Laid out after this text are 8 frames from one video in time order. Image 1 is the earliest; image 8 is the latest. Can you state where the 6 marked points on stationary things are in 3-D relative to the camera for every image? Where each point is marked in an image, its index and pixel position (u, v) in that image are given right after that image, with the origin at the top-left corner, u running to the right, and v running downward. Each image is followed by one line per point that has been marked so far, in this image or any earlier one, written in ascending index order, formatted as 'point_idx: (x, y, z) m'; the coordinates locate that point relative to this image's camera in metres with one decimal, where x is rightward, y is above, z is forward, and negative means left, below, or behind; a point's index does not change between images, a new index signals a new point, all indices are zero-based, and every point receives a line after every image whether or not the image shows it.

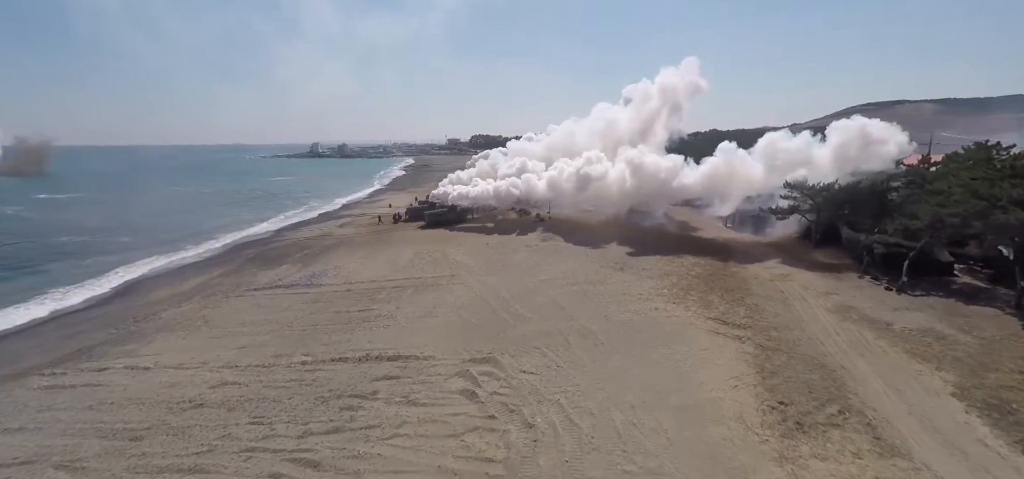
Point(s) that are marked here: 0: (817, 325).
0: (+10.4, -2.9, +13.3) m
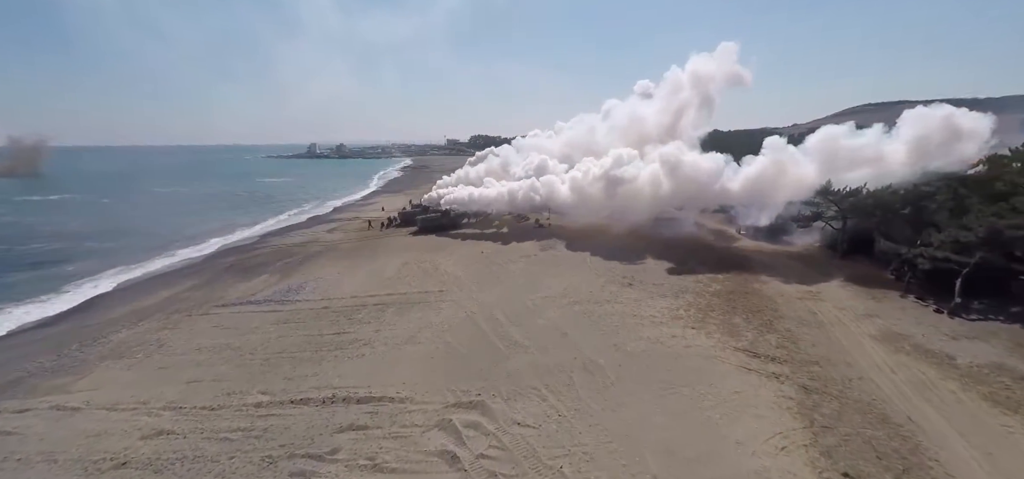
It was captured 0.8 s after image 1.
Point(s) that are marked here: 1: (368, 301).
0: (+10.2, -3.5, +11.3) m
1: (-6.3, -2.7, +17.2) m
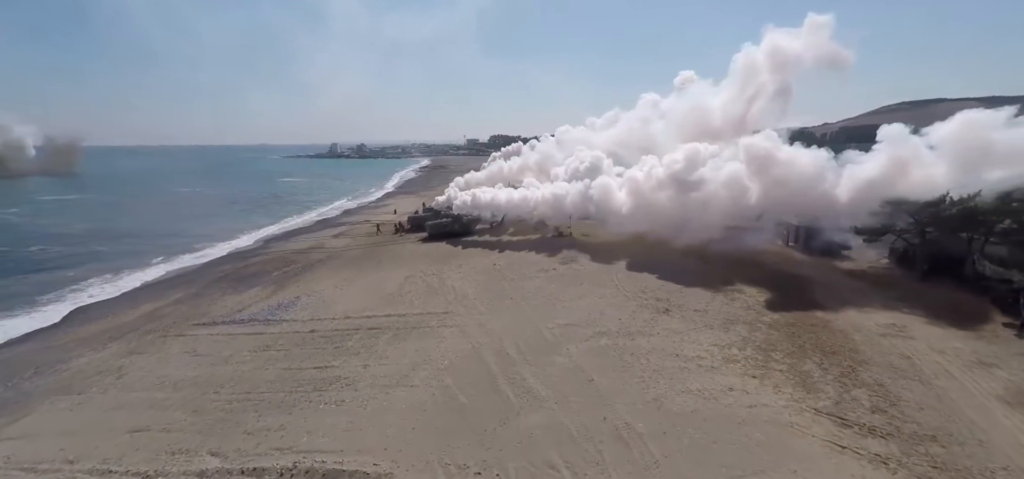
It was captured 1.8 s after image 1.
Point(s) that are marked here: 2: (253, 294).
0: (+10.5, -4.2, +8.4) m
1: (-5.8, -3.3, +15.0) m
2: (-12.9, -2.6, +19.5) m
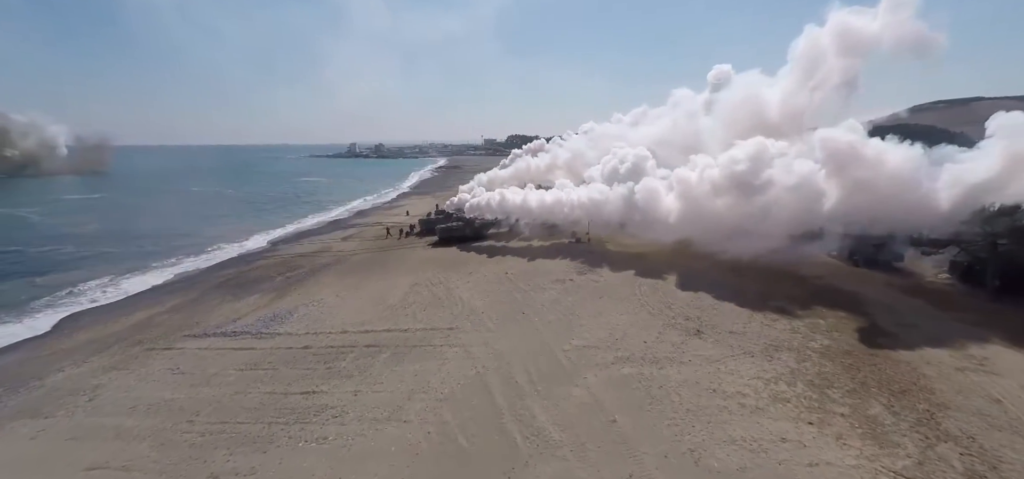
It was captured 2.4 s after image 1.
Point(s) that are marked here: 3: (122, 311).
0: (+10.6, -4.6, +6.4) m
1: (-5.4, -3.6, +13.7) m
2: (-12.3, -2.9, +18.5) m
3: (-17.6, -3.2, +17.6) m
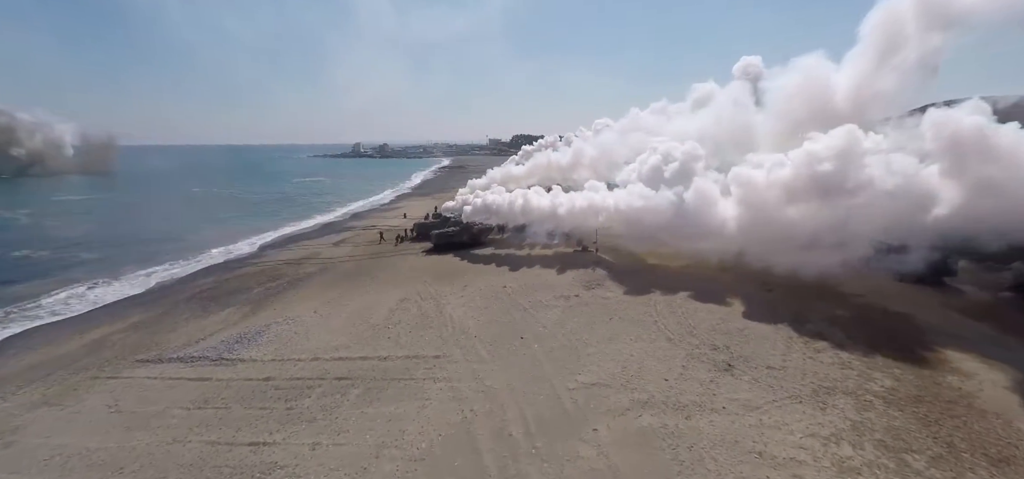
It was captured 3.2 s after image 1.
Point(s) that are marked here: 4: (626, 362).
0: (+10.3, -5.1, +4.3) m
1: (-5.5, -4.0, +11.8) m
2: (-12.3, -3.3, +16.7) m
3: (-17.6, -3.6, +15.9) m
4: (+3.3, -3.6, +11.5) m
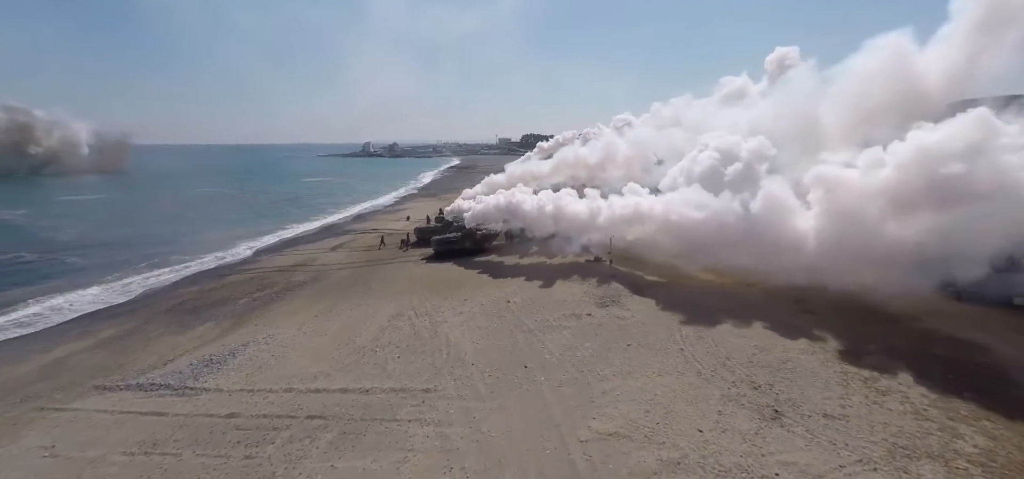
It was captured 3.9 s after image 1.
0: (+10.2, -5.6, +2.2) m
1: (-5.5, -4.4, +10.1) m
2: (-12.2, -3.6, +15.2) m
3: (-17.5, -3.9, +14.5) m
4: (+3.4, -4.0, +9.6) m
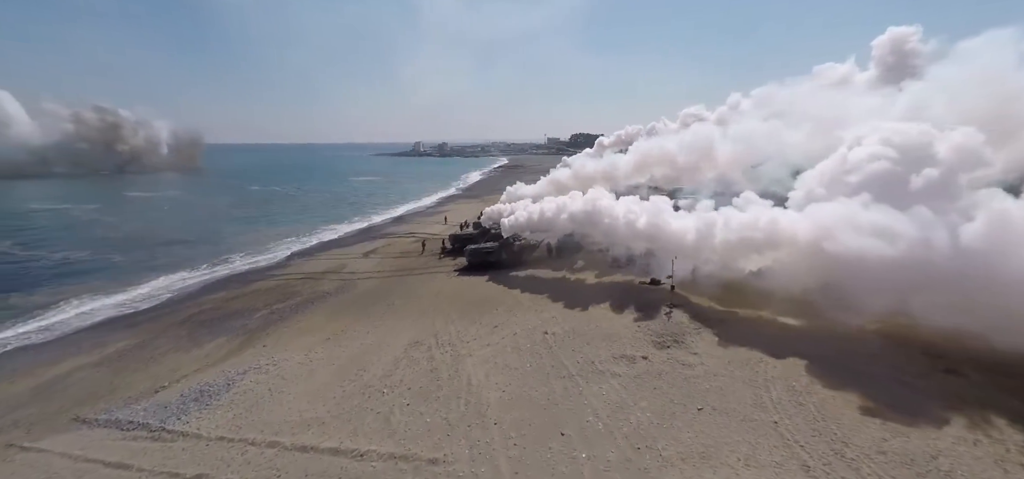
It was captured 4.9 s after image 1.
0: (+9.8, -6.6, -1.5) m
1: (-4.8, -4.9, +8.2) m
2: (-10.9, -4.0, +14.0) m
3: (-16.3, -4.1, +13.9) m
4: (+3.9, -4.8, +6.7) m
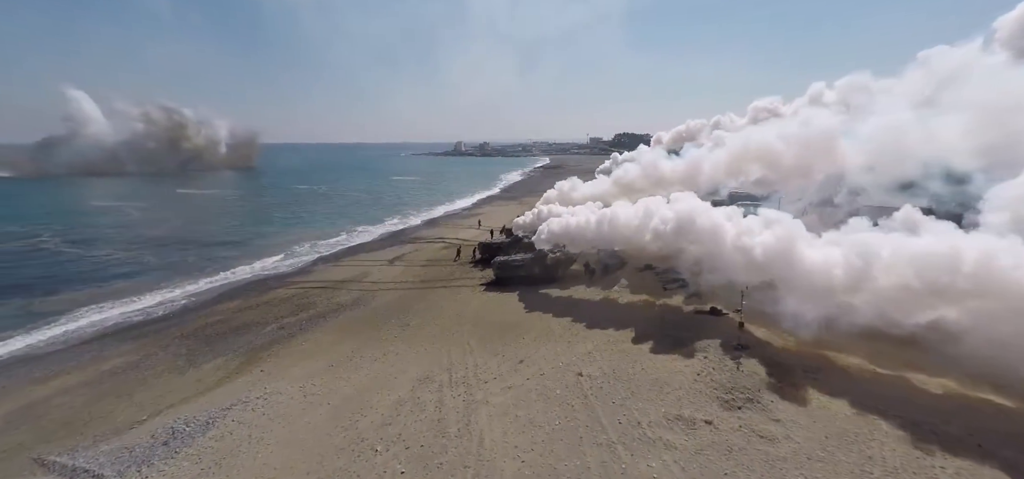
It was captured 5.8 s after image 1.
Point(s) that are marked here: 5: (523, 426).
0: (+8.9, -7.5, -4.7) m
1: (-4.6, -5.4, +6.3) m
2: (-10.1, -4.3, +12.7) m
3: (-15.4, -4.3, +13.2) m
4: (+3.9, -5.5, +3.9) m
5: (+0.2, -4.5, +9.4) m
